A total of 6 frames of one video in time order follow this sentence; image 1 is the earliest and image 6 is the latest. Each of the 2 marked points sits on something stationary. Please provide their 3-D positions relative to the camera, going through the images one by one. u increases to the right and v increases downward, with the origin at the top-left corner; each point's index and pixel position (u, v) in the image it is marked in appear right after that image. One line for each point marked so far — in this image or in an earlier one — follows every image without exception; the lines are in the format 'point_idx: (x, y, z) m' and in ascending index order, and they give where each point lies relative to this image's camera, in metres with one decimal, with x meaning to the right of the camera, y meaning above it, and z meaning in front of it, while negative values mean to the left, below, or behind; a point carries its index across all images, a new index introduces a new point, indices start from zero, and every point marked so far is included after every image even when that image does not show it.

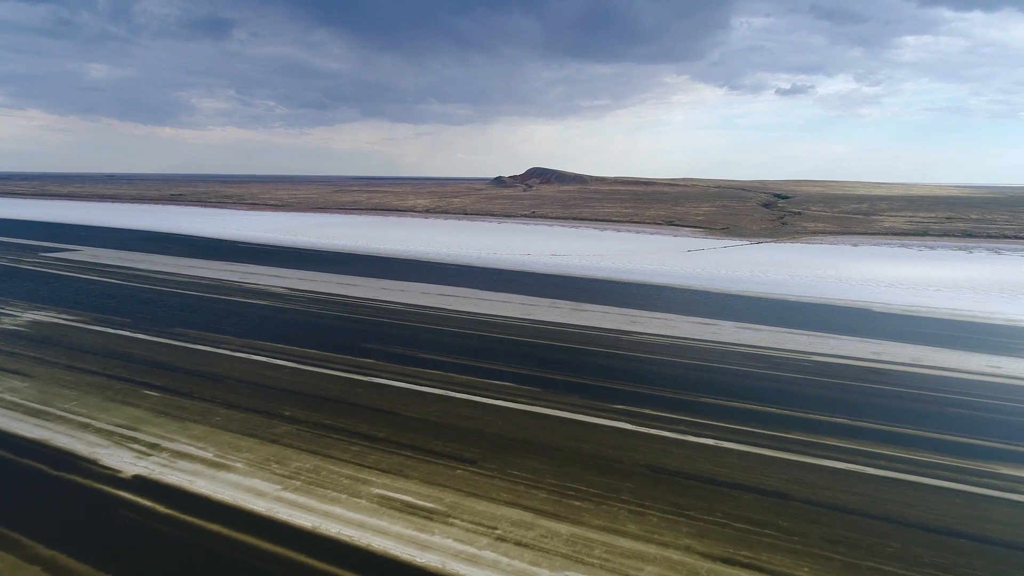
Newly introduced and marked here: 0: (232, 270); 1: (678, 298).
0: (-9.8, +0.6, +19.8) m
1: (+4.6, -0.3, +15.9) m
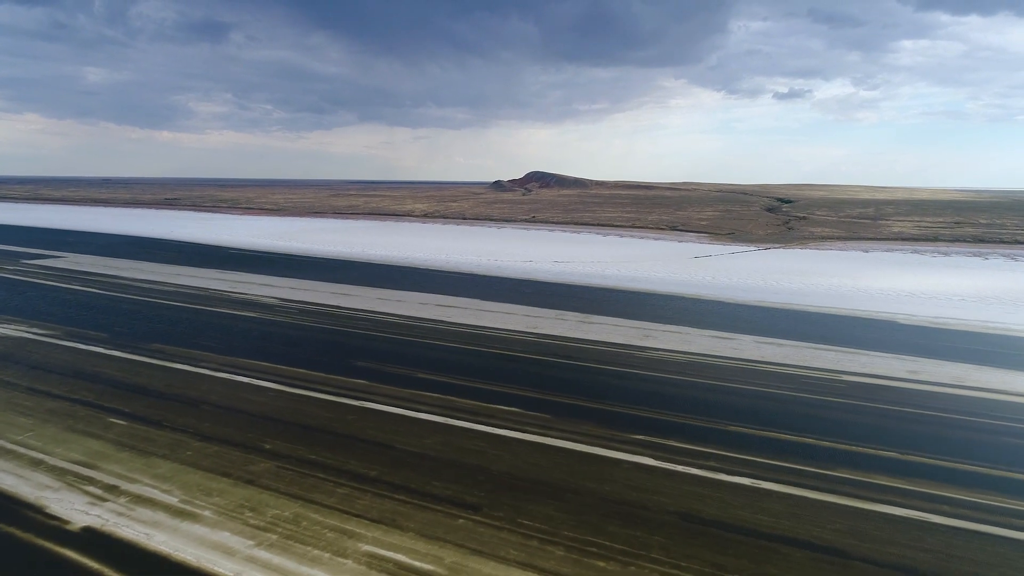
0: (-9.7, +0.3, +18.9) m
1: (+4.7, -0.6, +15.1) m
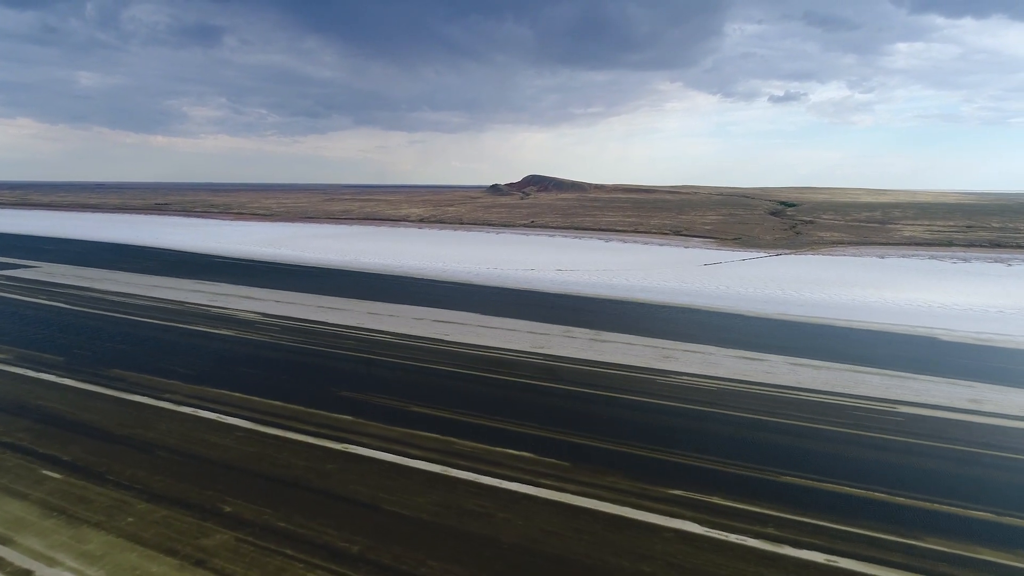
0: (-9.7, -0.1, +17.6) m
1: (+4.8, -0.9, +13.8) m
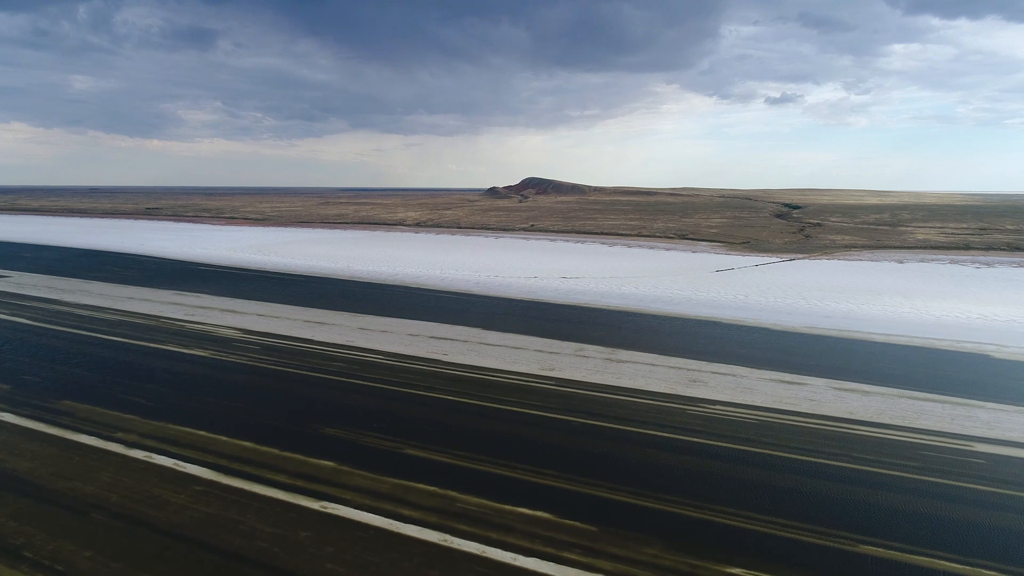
0: (-9.6, -0.4, +16.2) m
1: (+4.9, -1.1, +12.6) m
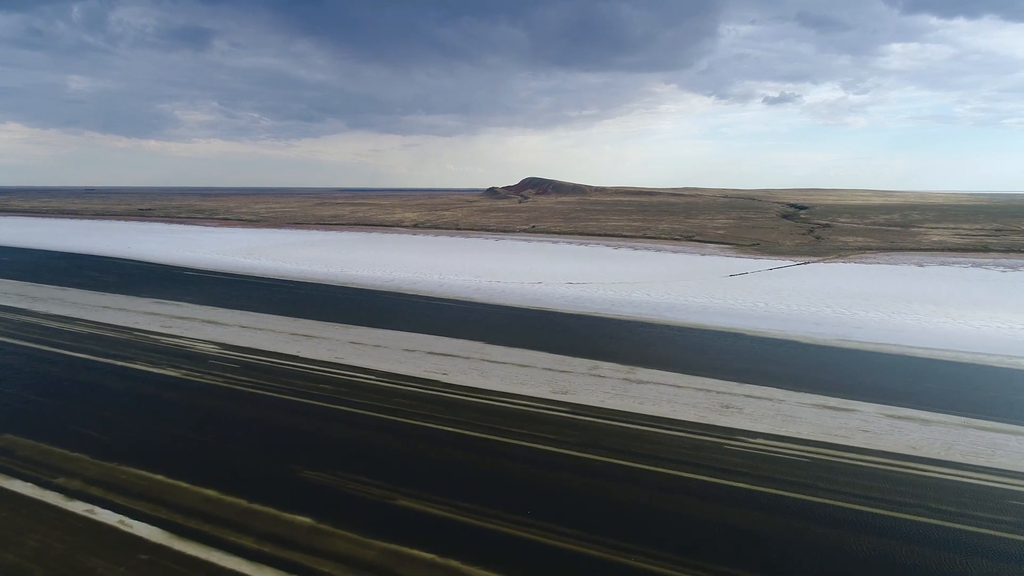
0: (-9.5, -0.7, +15.1) m
1: (+5.0, -1.3, +11.5) m
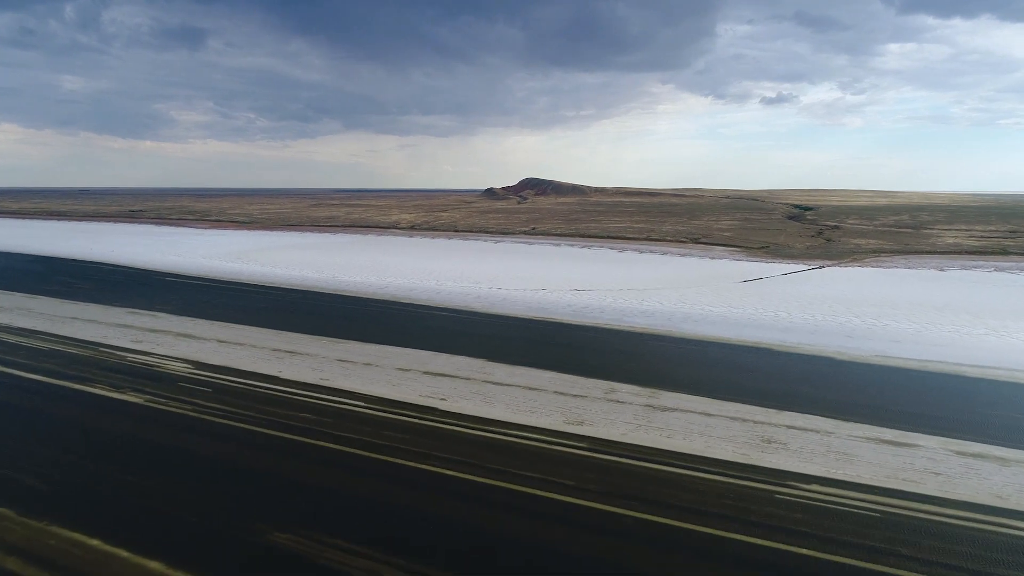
0: (-9.4, -0.9, +13.9) m
1: (+5.1, -1.6, +10.3) m
